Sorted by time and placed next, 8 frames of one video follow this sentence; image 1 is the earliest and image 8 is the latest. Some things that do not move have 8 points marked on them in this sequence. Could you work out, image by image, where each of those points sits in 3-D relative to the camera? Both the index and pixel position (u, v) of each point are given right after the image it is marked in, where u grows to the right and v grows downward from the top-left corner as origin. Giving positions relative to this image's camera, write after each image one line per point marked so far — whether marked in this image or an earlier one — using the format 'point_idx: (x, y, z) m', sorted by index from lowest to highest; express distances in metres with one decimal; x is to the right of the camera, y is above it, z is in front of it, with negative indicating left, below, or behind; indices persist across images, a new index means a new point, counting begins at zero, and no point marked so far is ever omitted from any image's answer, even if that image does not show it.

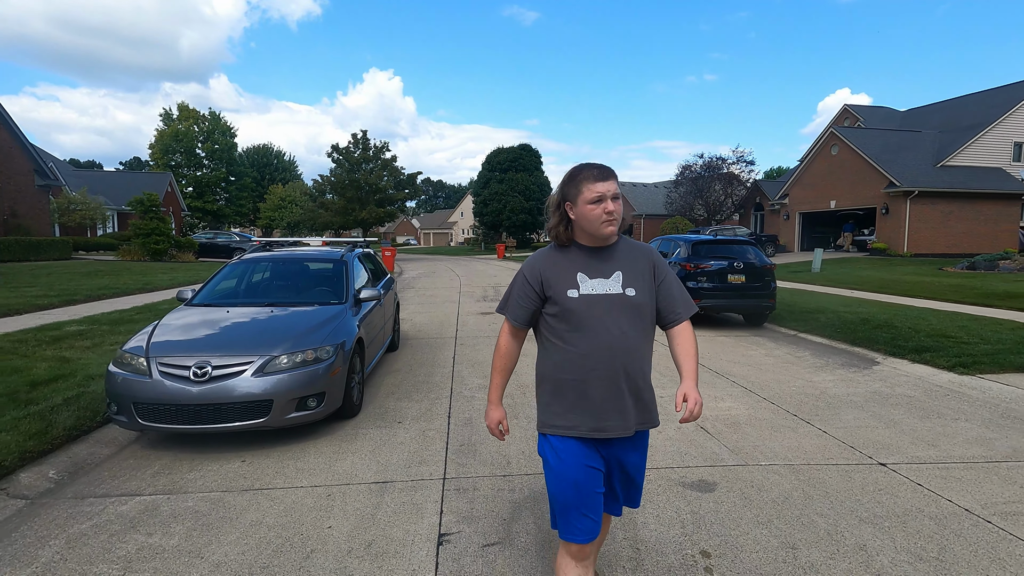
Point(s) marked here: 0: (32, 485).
0: (-3.2, -1.3, +3.6) m
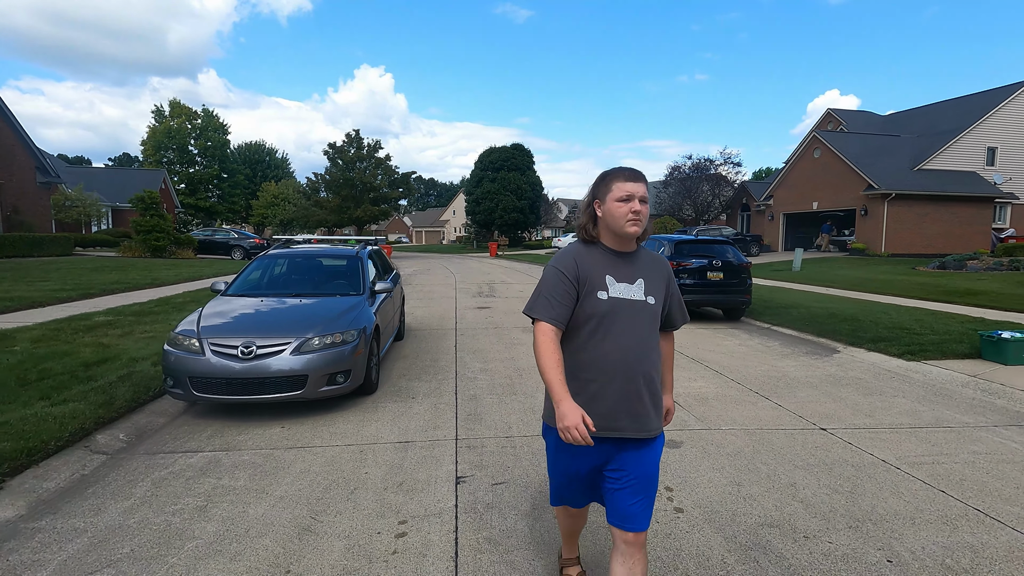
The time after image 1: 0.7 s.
0: (-3.2, -1.2, +4.3) m
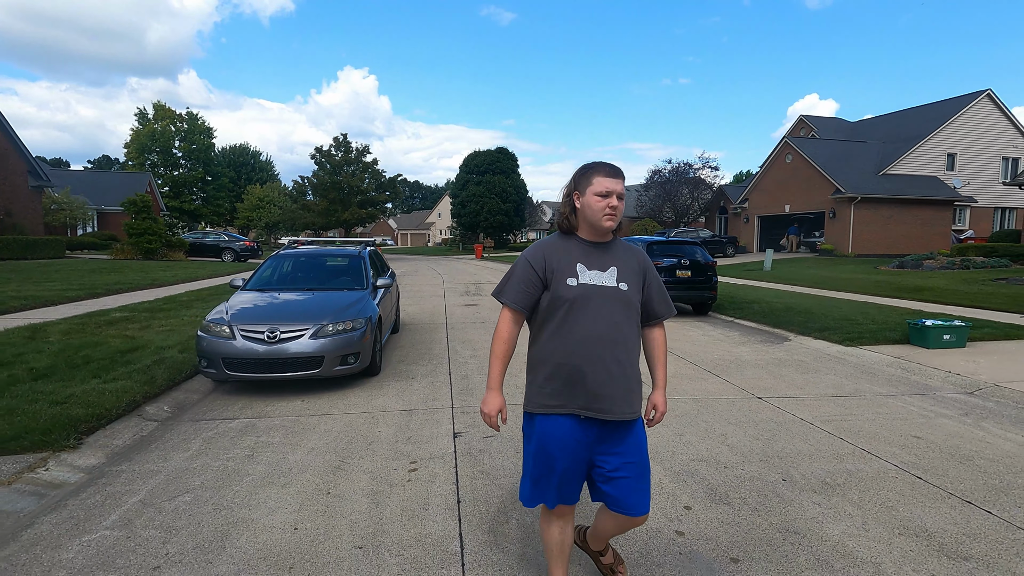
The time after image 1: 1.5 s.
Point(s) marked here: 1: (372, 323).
0: (-3.4, -1.2, +5.1) m
1: (-1.7, -0.4, +6.4) m
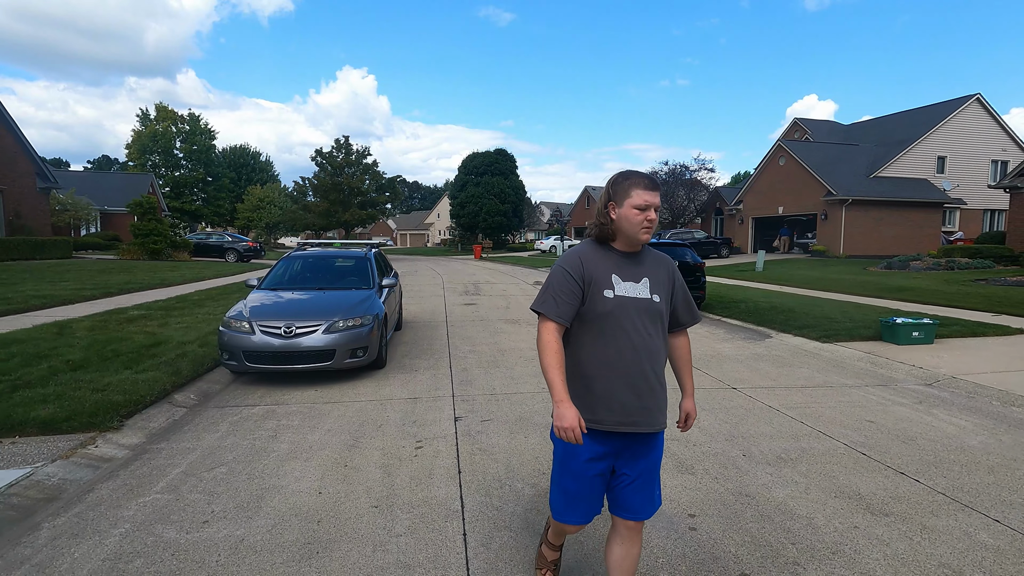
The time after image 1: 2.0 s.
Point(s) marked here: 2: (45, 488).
0: (-3.4, -1.2, +5.6) m
1: (-1.7, -0.4, +6.9) m
2: (-3.2, -1.4, +3.7) m
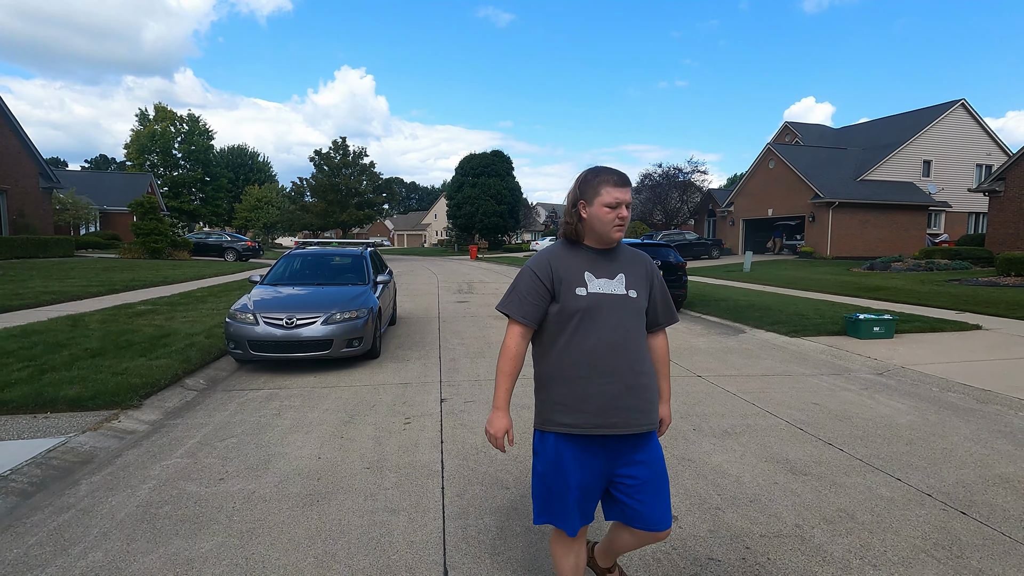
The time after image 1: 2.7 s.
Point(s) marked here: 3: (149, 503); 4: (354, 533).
0: (-3.6, -1.1, +6.1) m
1: (-1.9, -0.3, +7.4) m
2: (-3.4, -1.3, +4.2) m
3: (-2.4, -1.4, +3.5) m
4: (-0.9, -1.4, +3.1) m
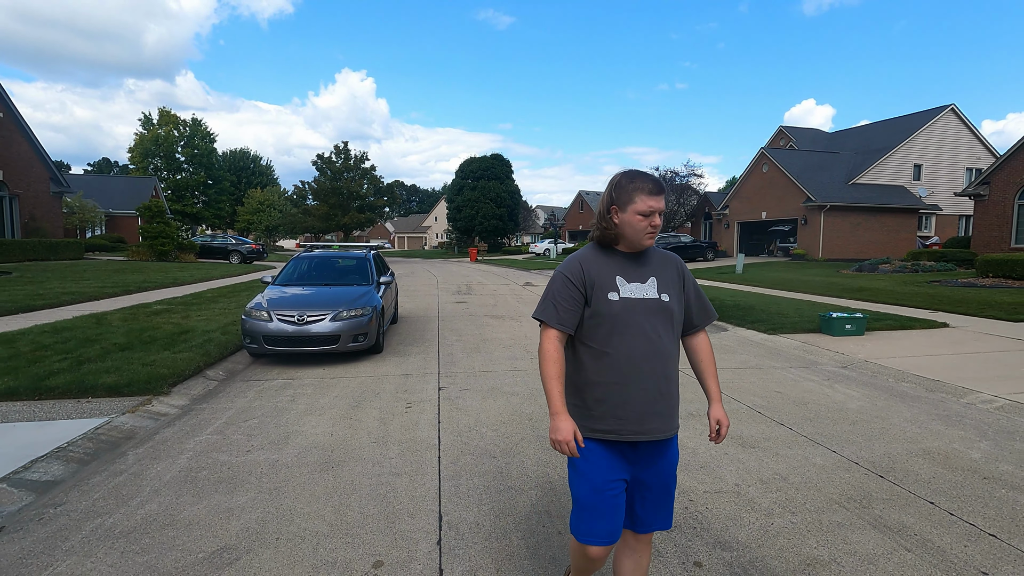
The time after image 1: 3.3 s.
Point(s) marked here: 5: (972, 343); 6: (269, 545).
0: (-3.7, -1.1, +6.8) m
1: (-2.0, -0.3, +8.0) m
2: (-3.5, -1.3, +4.8) m
3: (-2.5, -1.4, +4.1) m
4: (-1.0, -1.4, +3.7) m
5: (+7.6, -0.9, +8.8) m
6: (-1.4, -1.5, +3.1) m
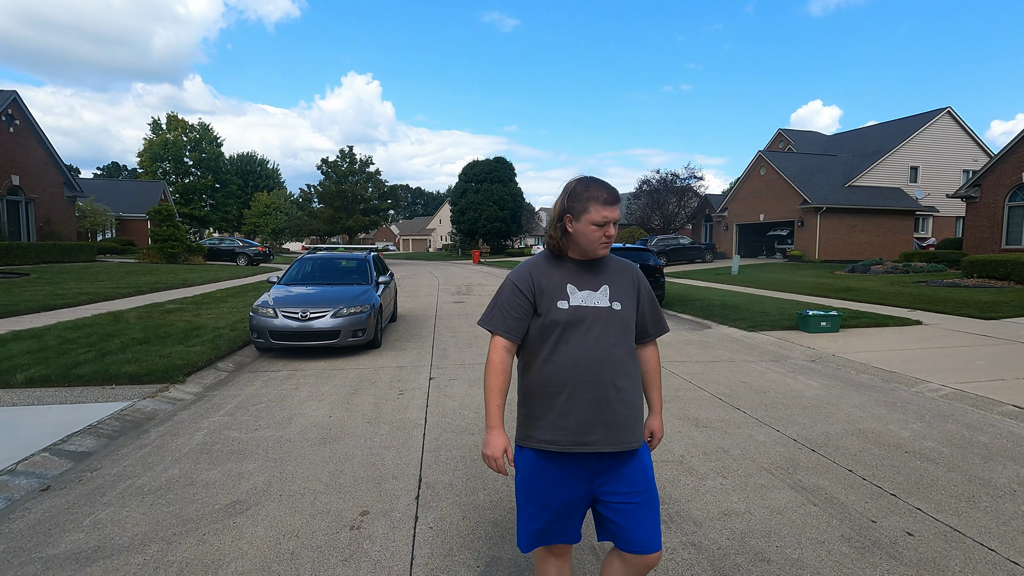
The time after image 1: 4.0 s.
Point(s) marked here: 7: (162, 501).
0: (-3.9, -1.1, +7.3) m
1: (-2.2, -0.3, +8.6) m
2: (-3.7, -1.2, +5.4) m
3: (-2.7, -1.3, +4.7) m
4: (-1.2, -1.4, +4.3) m
5: (+7.4, -0.9, +9.3) m
6: (-1.6, -1.4, +3.6) m
7: (-2.4, -1.4, +3.6) m
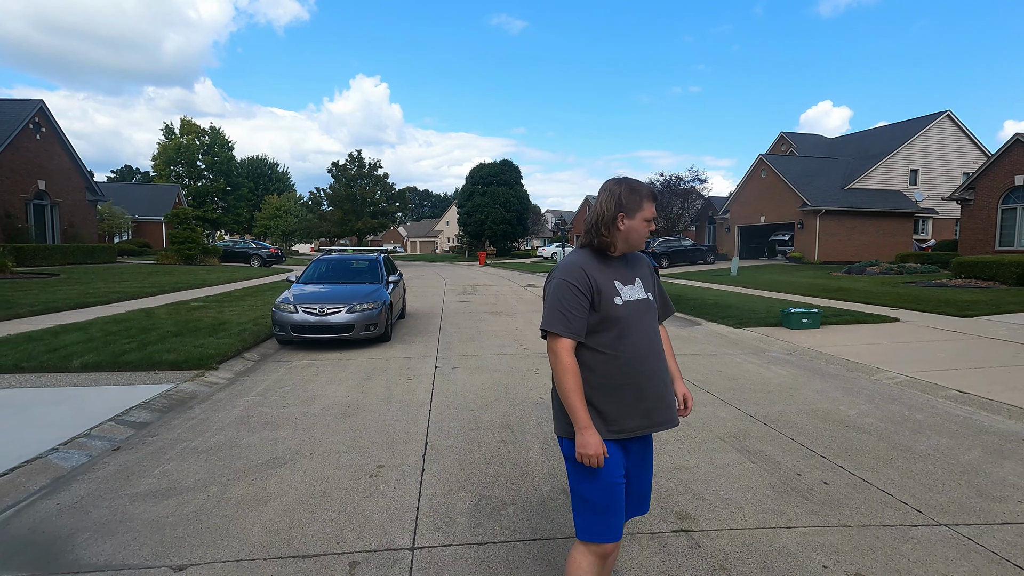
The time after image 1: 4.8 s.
0: (-3.9, -1.0, +8.1) m
1: (-2.2, -0.3, +9.4) m
2: (-3.7, -1.2, +6.2) m
3: (-2.7, -1.3, +5.5) m
4: (-1.3, -1.3, +5.0) m
5: (+7.4, -0.9, +10.0) m
6: (-1.7, -1.4, +4.4) m
7: (-2.4, -1.4, +4.4) m
